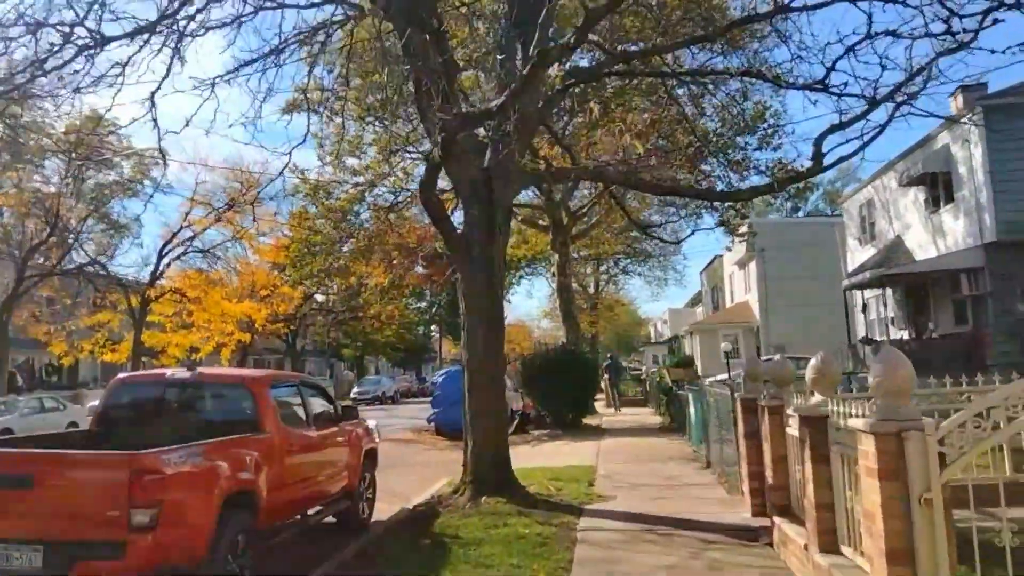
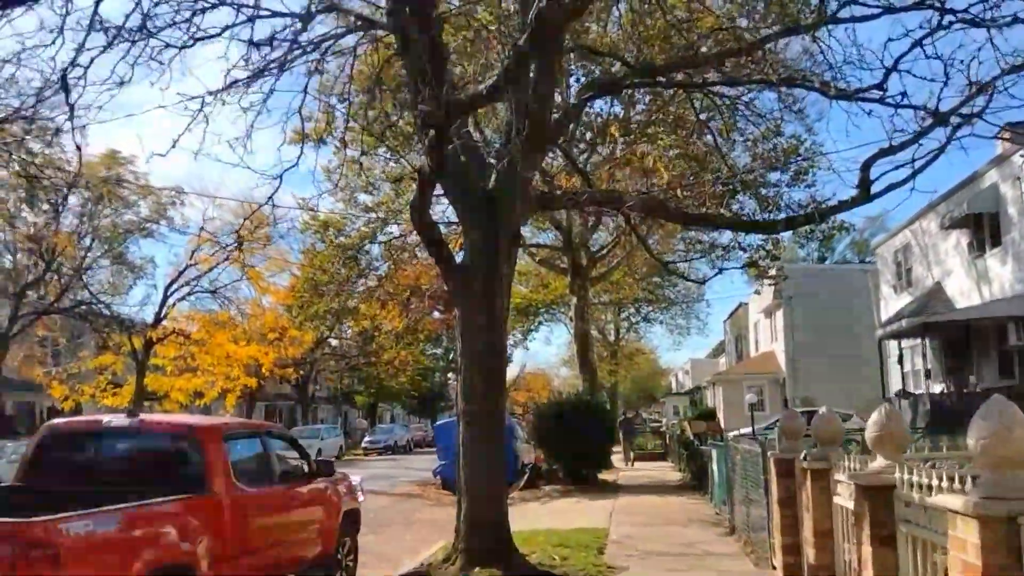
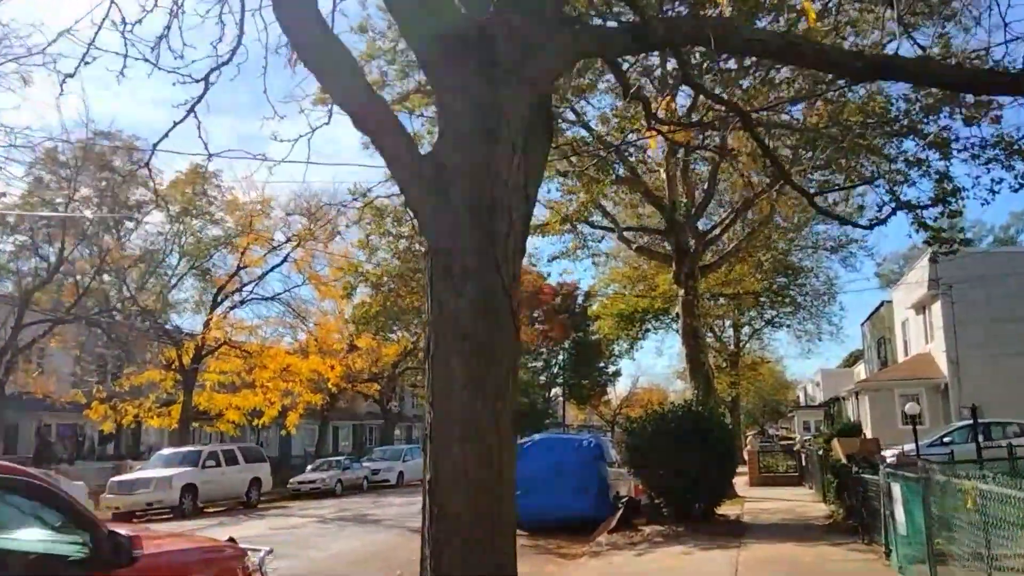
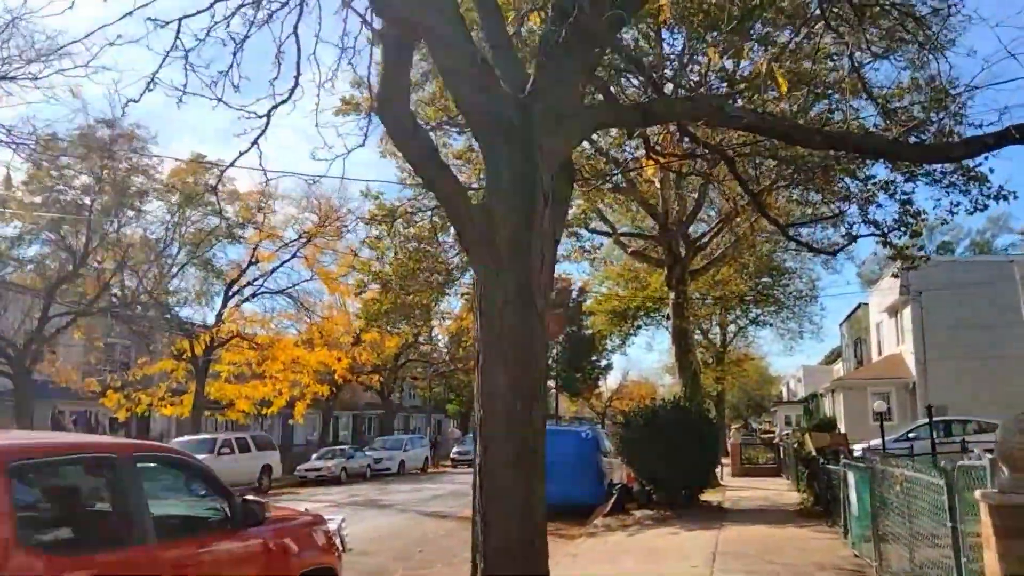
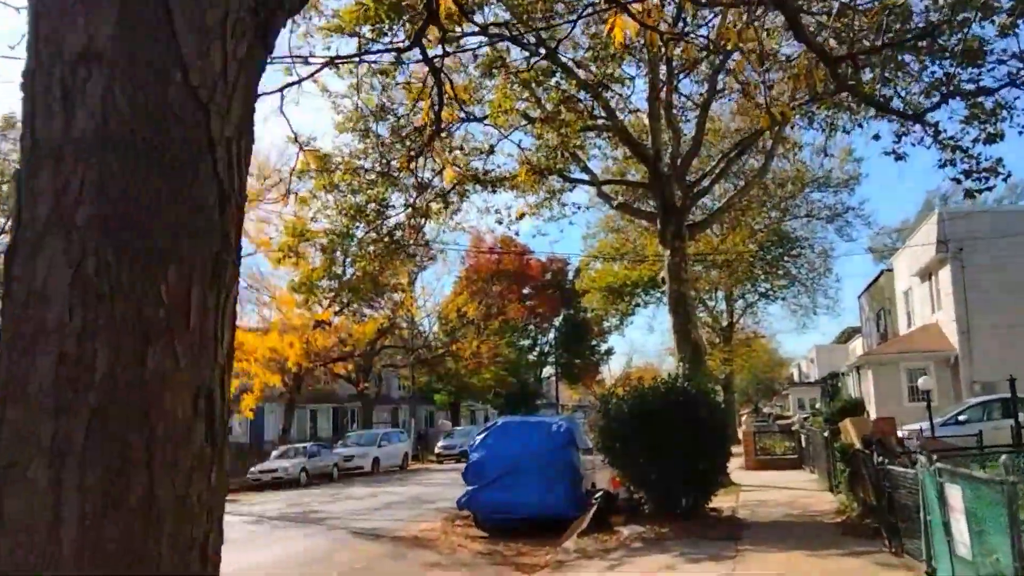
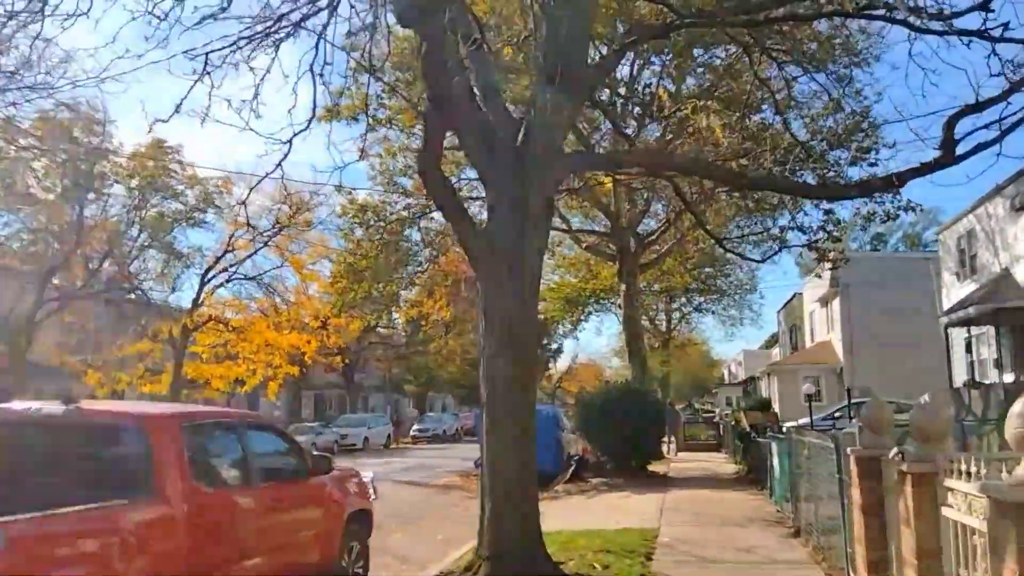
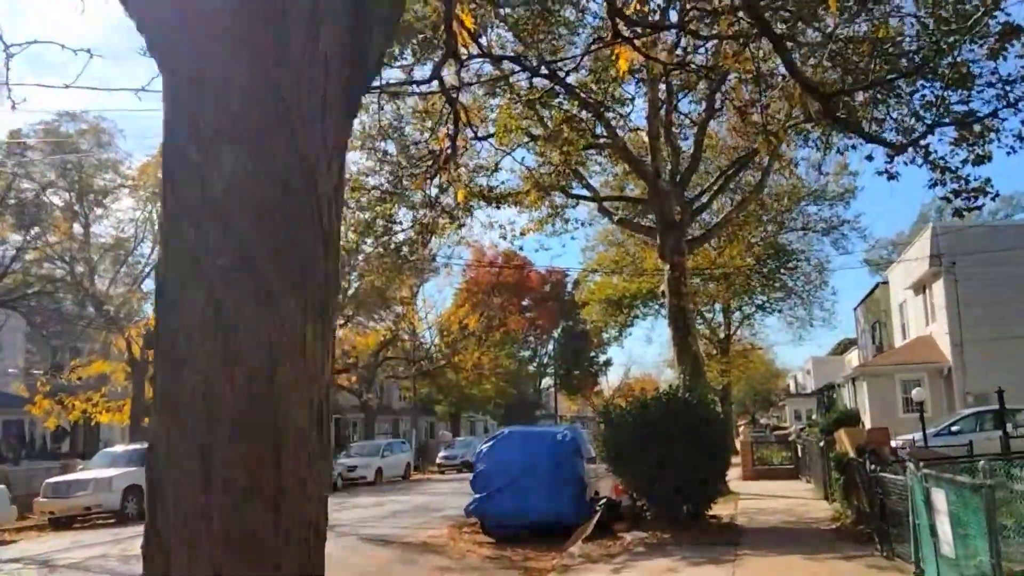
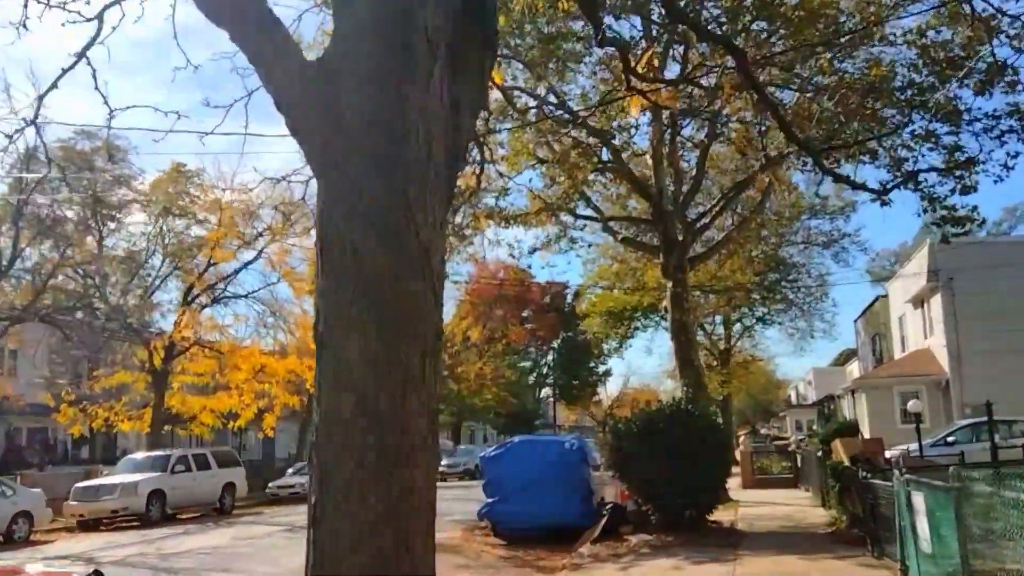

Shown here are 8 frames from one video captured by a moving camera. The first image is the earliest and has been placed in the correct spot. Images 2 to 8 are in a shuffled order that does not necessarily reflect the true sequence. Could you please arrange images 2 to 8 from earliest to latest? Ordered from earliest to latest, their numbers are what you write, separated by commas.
2, 6, 4, 3, 8, 7, 5
